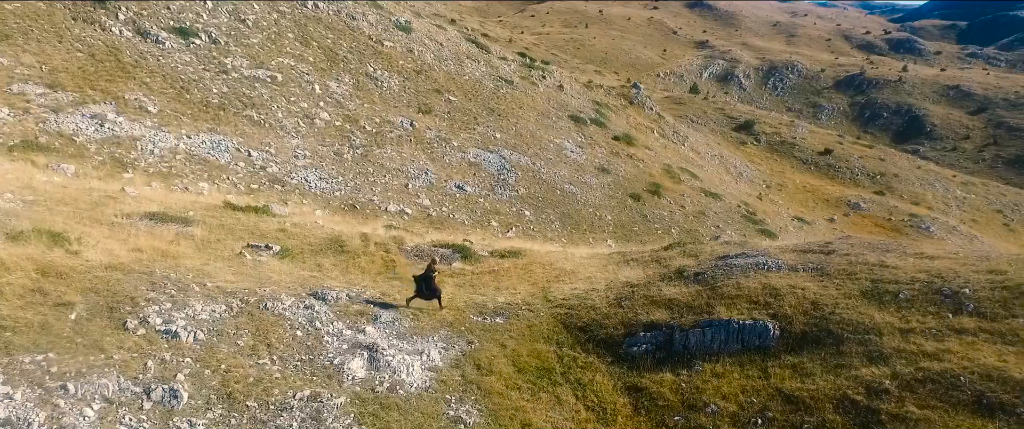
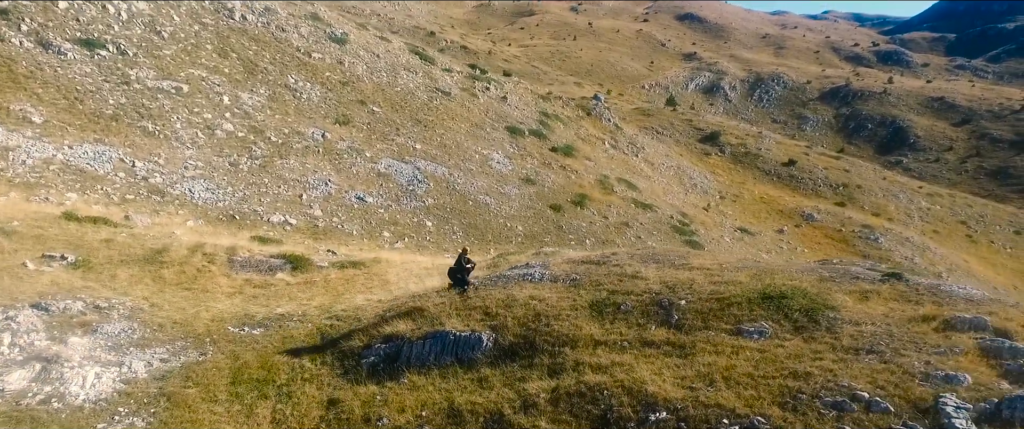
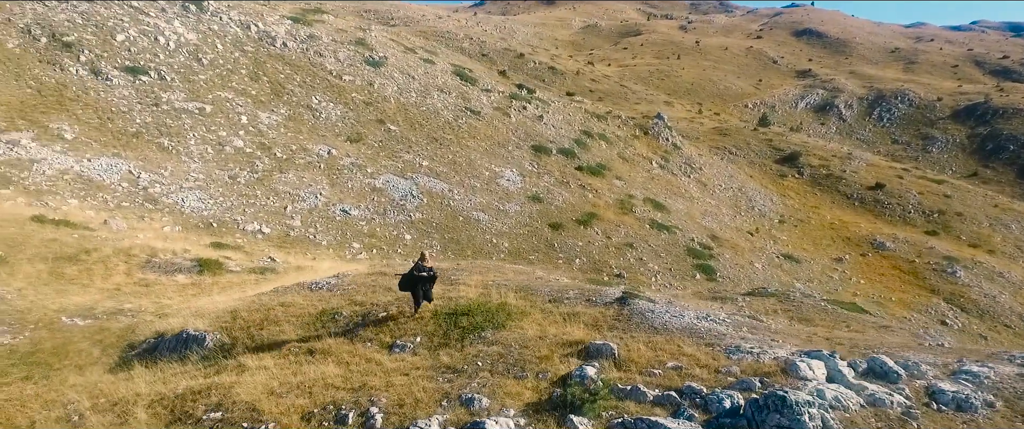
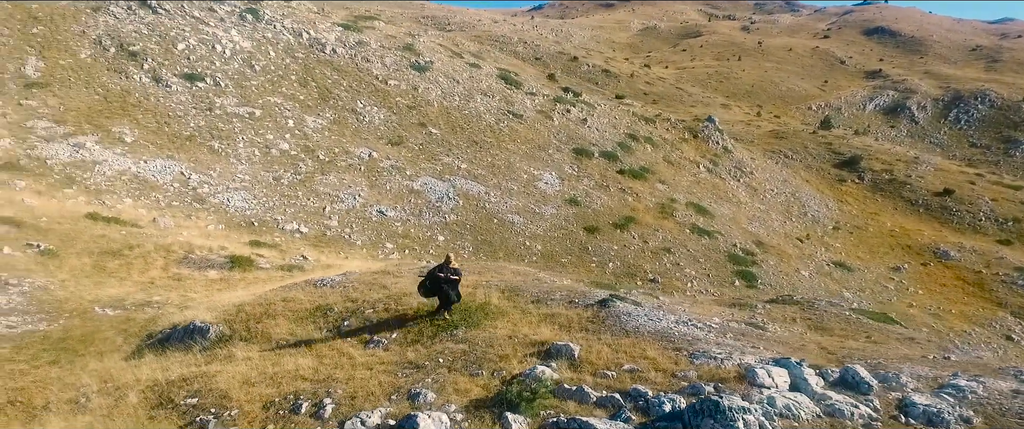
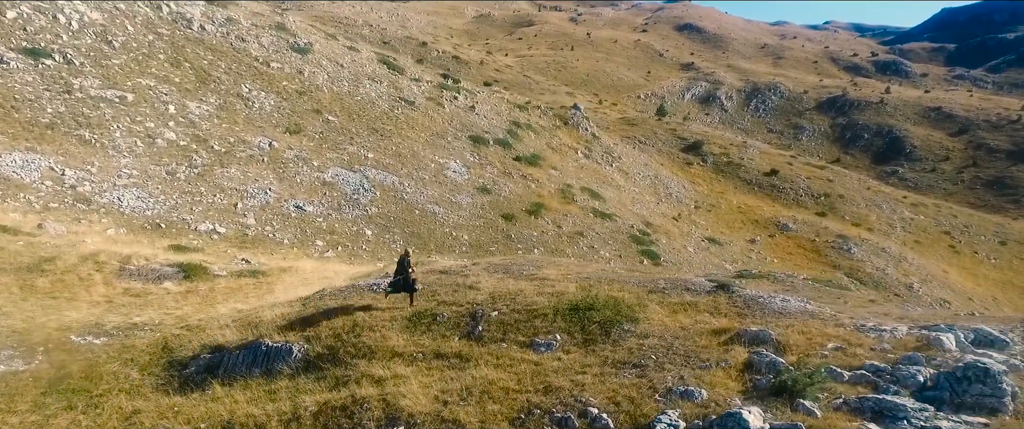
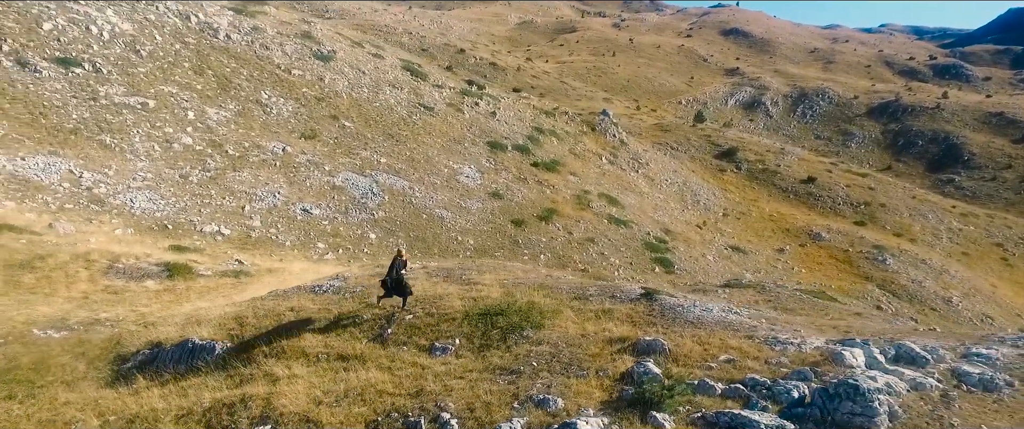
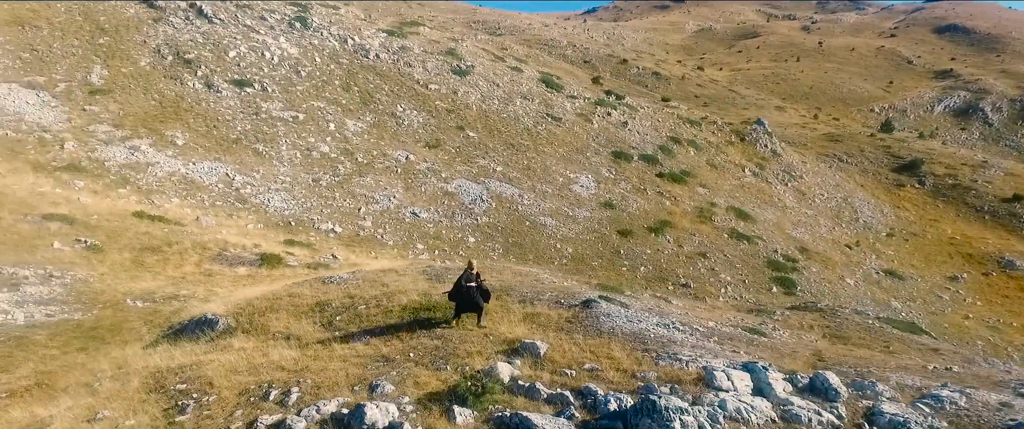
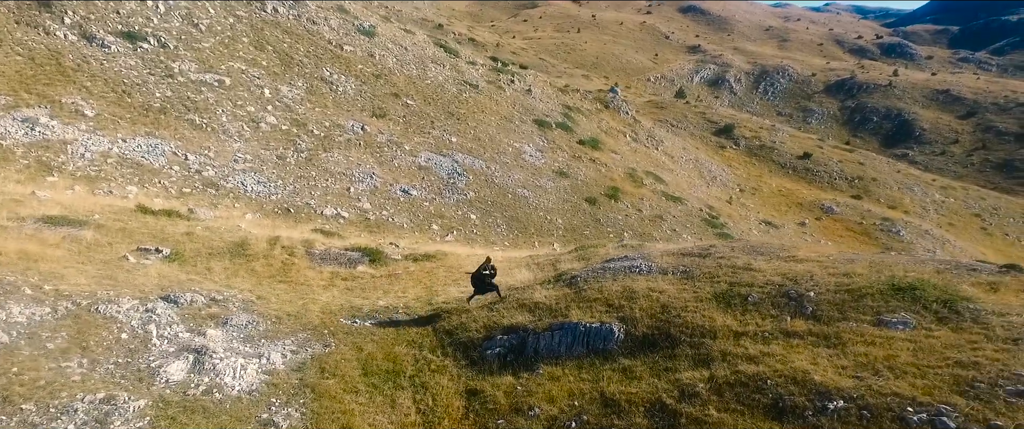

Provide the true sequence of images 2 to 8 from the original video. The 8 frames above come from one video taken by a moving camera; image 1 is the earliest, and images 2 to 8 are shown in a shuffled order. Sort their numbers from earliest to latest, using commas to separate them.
8, 2, 5, 6, 3, 4, 7
